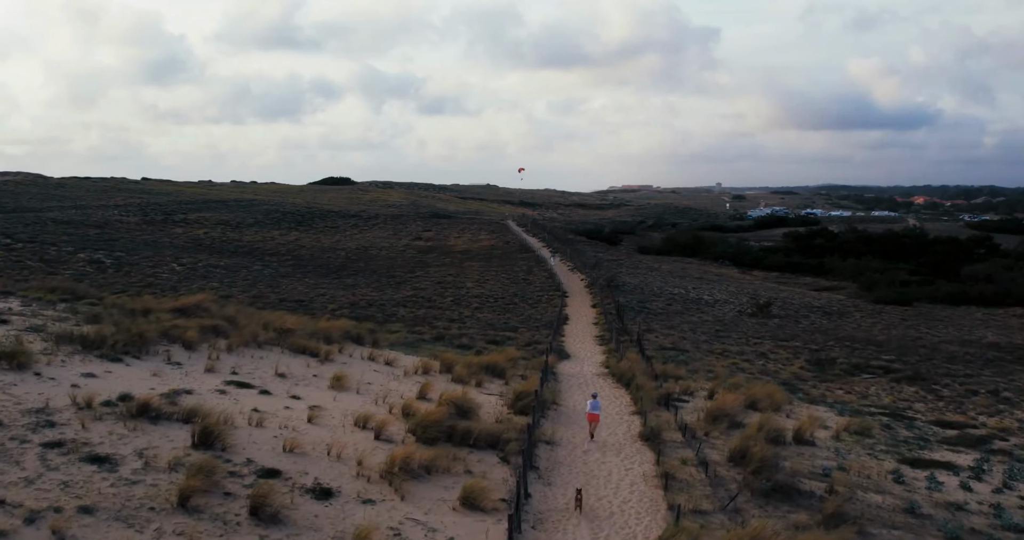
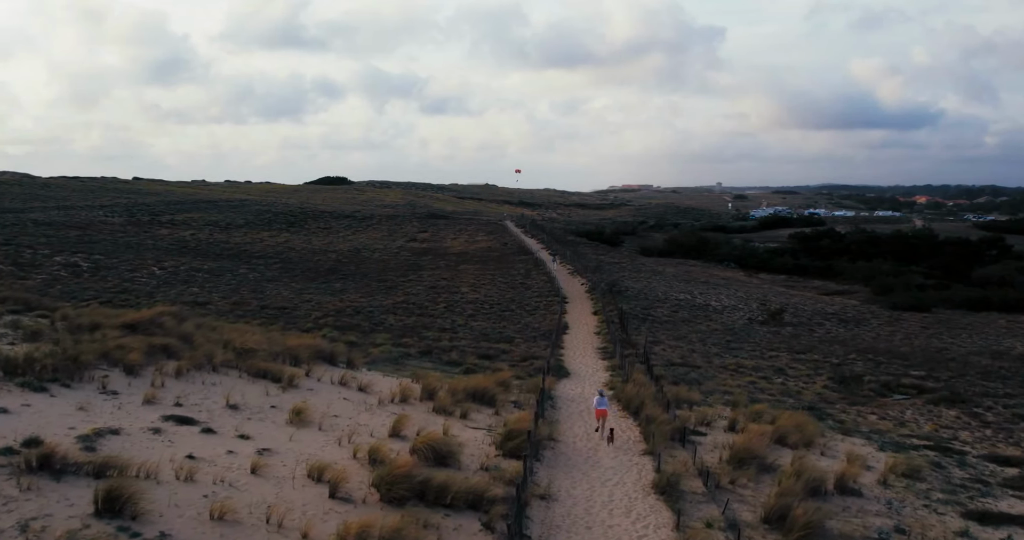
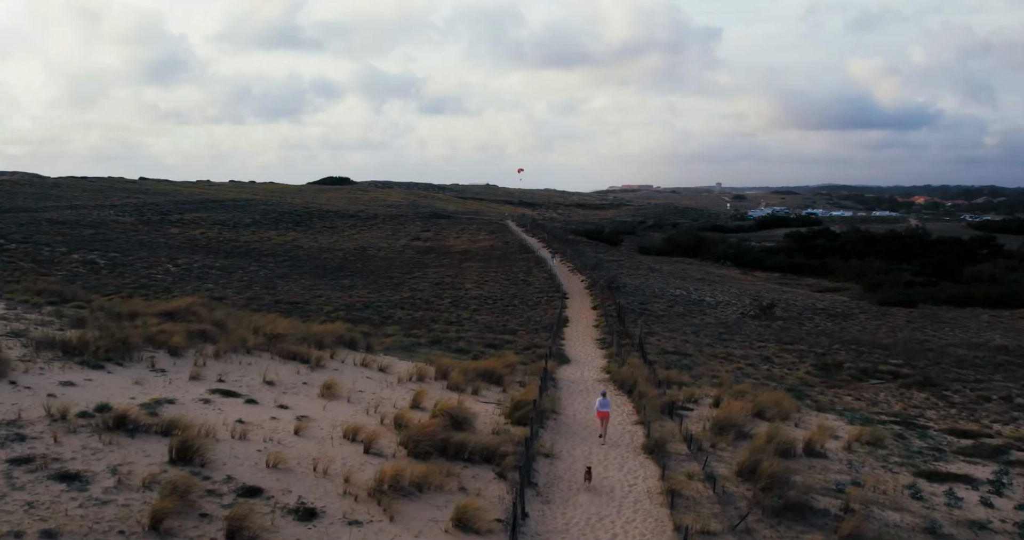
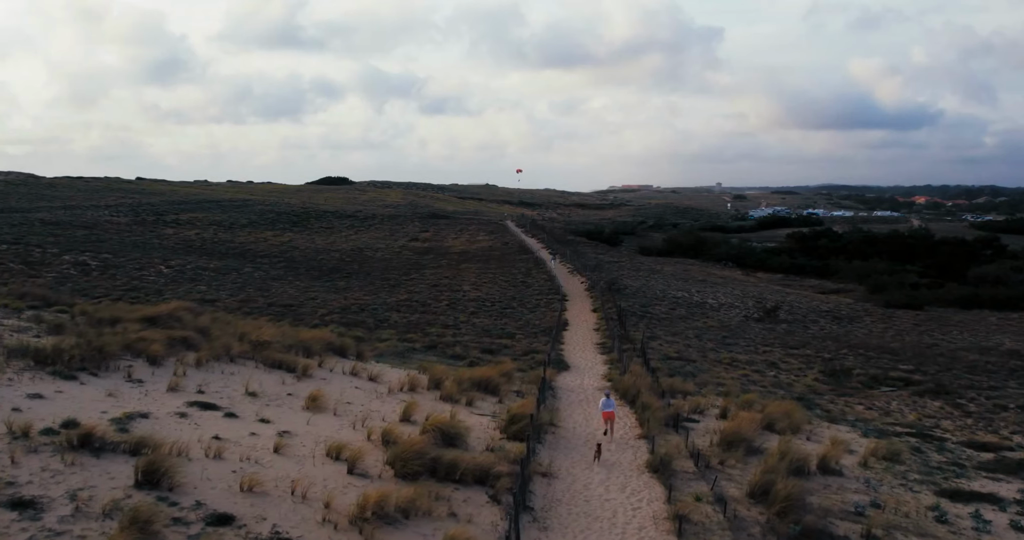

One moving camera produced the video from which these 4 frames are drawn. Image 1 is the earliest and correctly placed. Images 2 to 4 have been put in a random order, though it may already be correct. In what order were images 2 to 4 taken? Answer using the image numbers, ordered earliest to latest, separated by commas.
3, 4, 2
